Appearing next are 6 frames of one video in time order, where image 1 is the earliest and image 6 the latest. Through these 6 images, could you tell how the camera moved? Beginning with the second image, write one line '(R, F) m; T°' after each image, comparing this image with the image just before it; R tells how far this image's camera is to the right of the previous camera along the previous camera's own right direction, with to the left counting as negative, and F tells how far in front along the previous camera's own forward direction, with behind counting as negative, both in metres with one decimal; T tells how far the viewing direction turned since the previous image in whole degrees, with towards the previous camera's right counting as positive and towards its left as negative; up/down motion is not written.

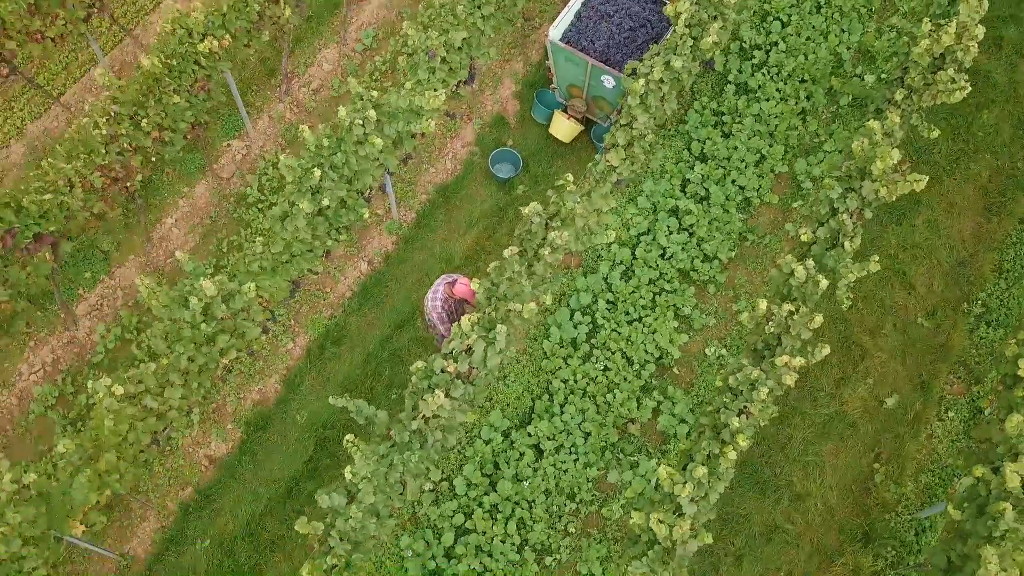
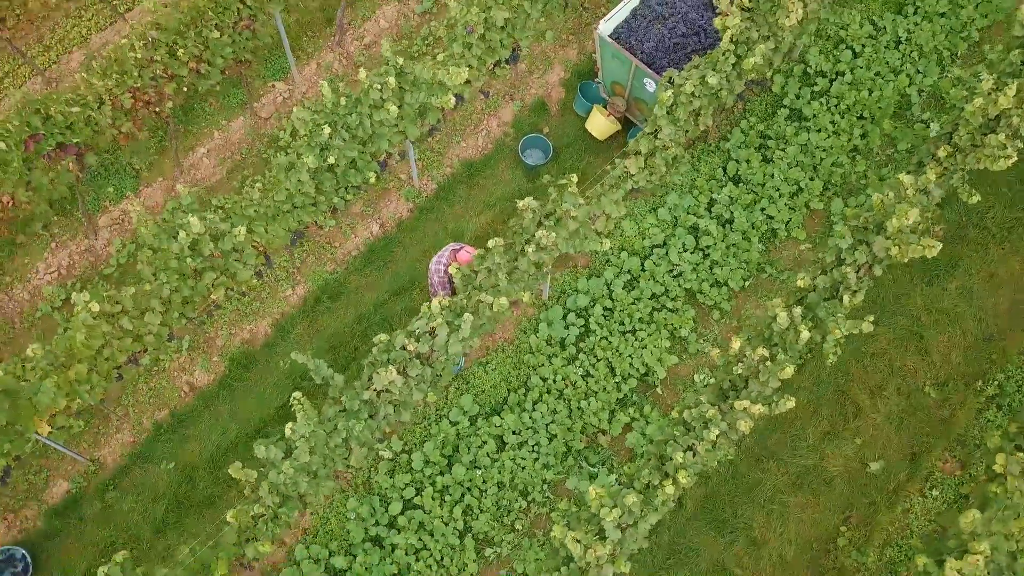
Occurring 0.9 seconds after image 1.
(+0.8, +0.1) m; -5°
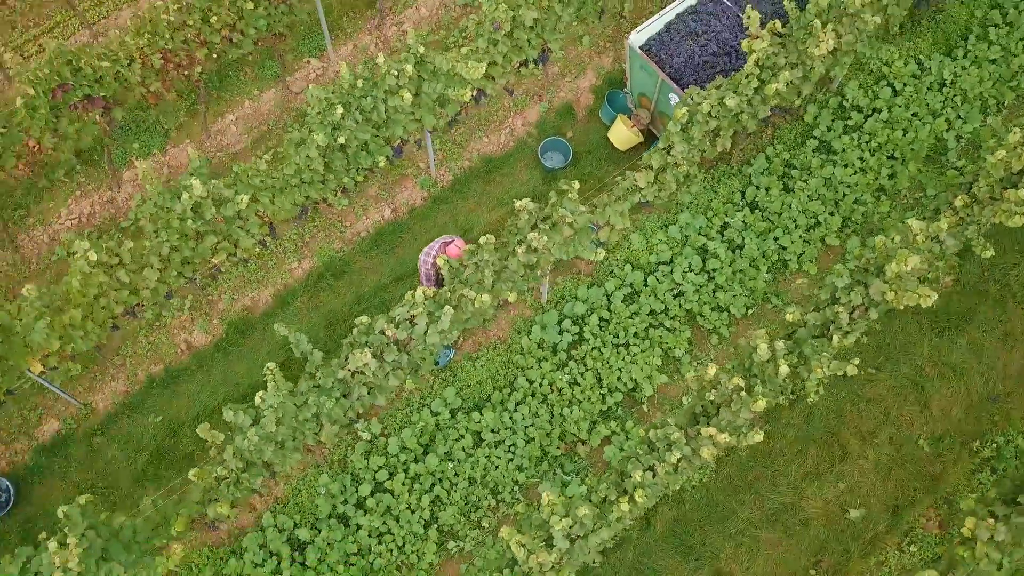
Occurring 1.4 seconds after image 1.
(+0.5, 0.0) m; -3°
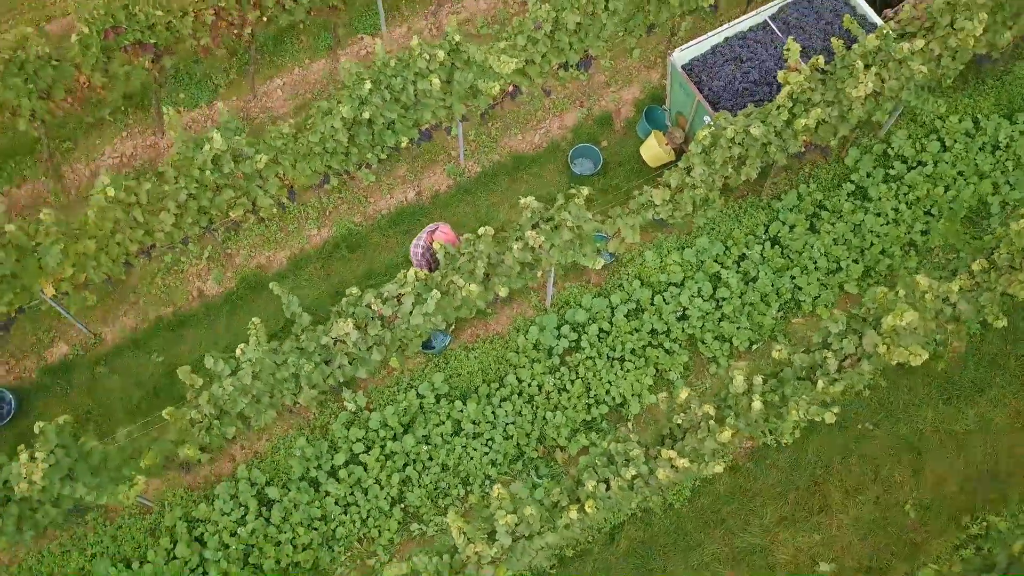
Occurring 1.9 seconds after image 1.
(+0.6, 0.0) m; -4°
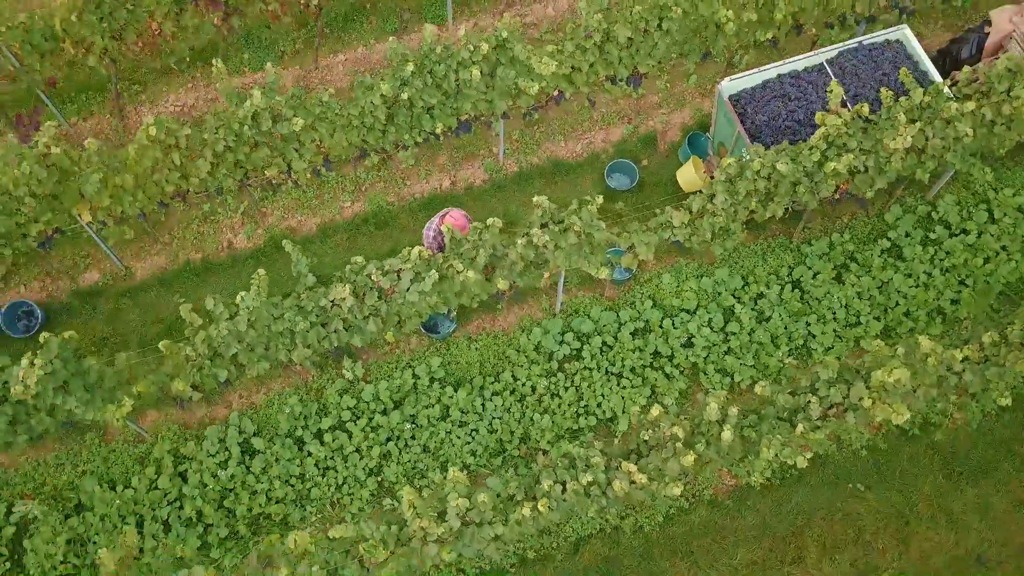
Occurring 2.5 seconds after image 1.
(+0.6, -0.1) m; -5°
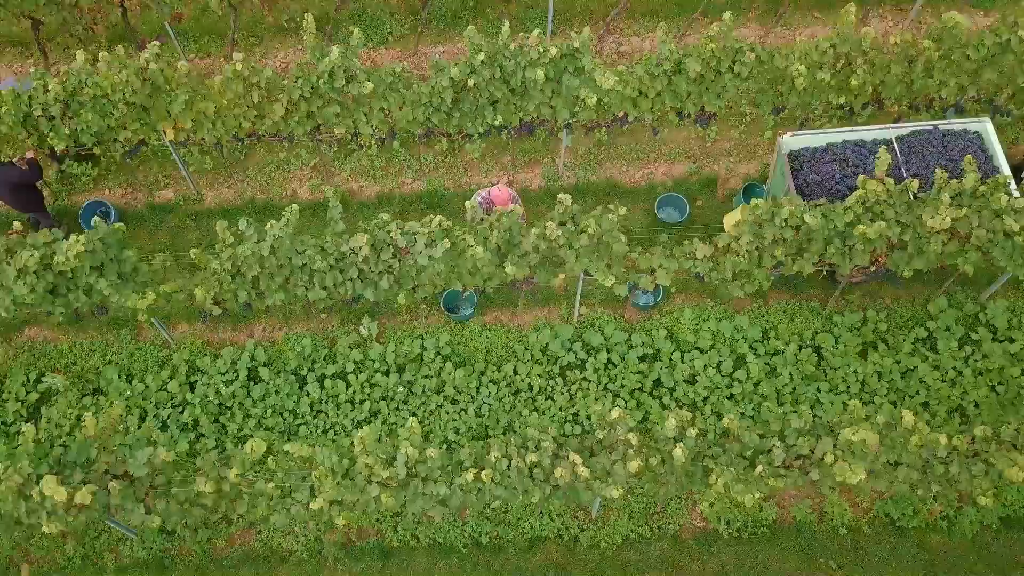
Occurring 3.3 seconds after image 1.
(+0.9, -0.2) m; -7°
